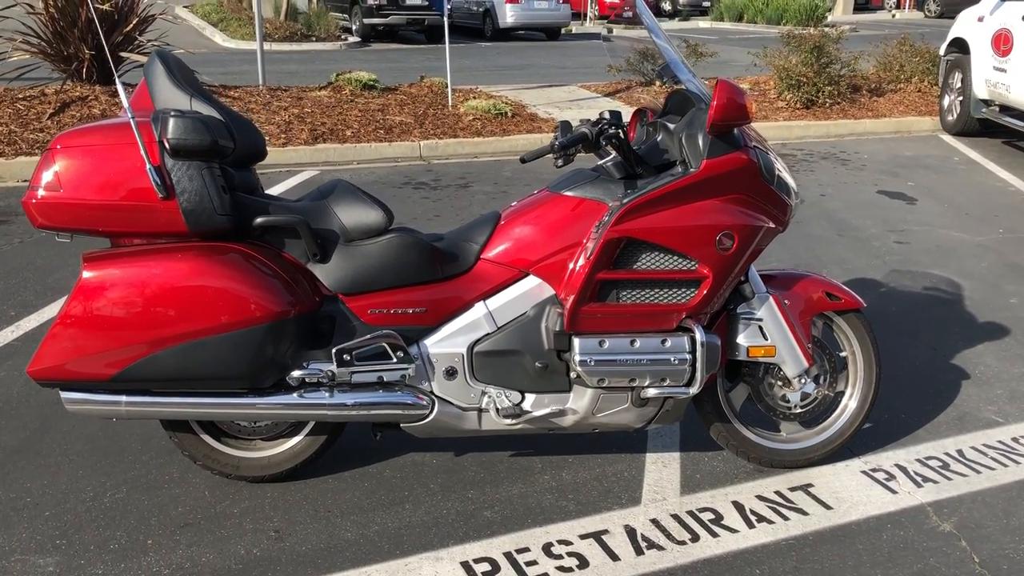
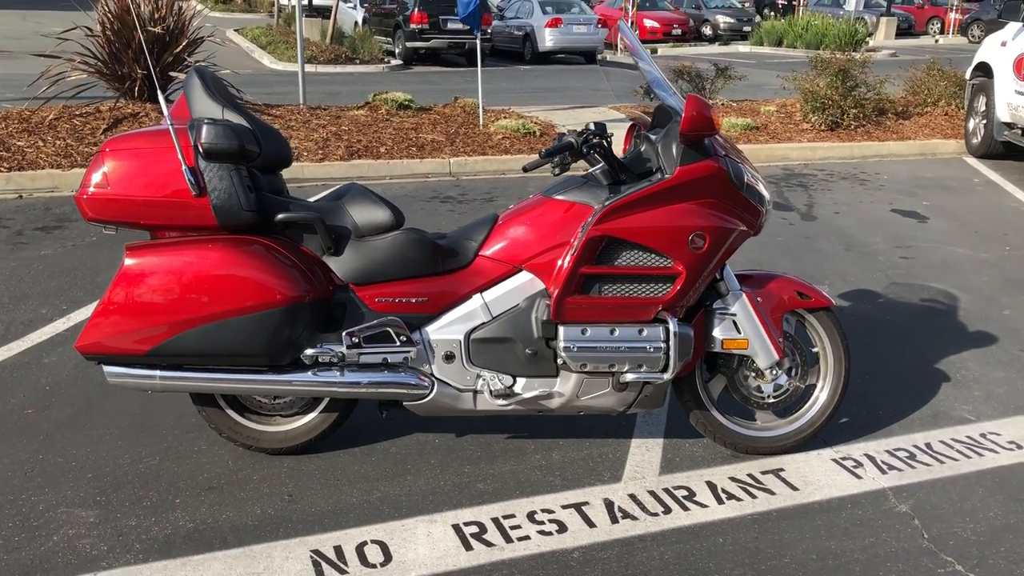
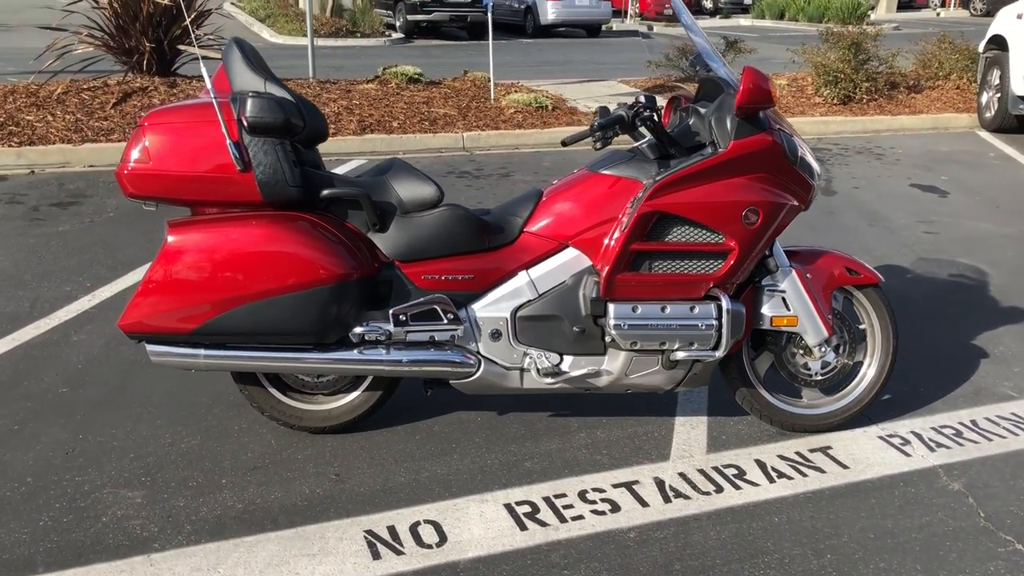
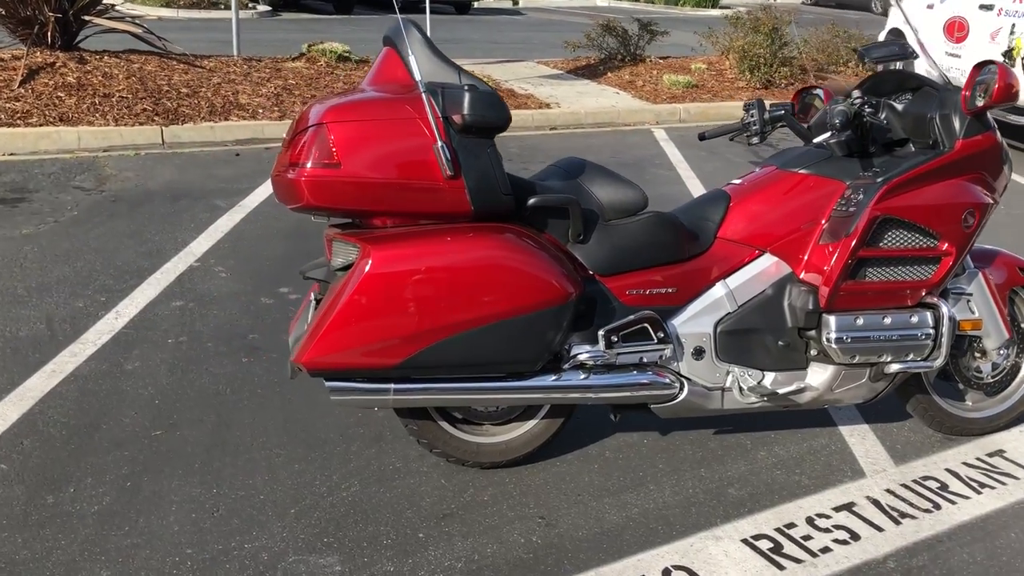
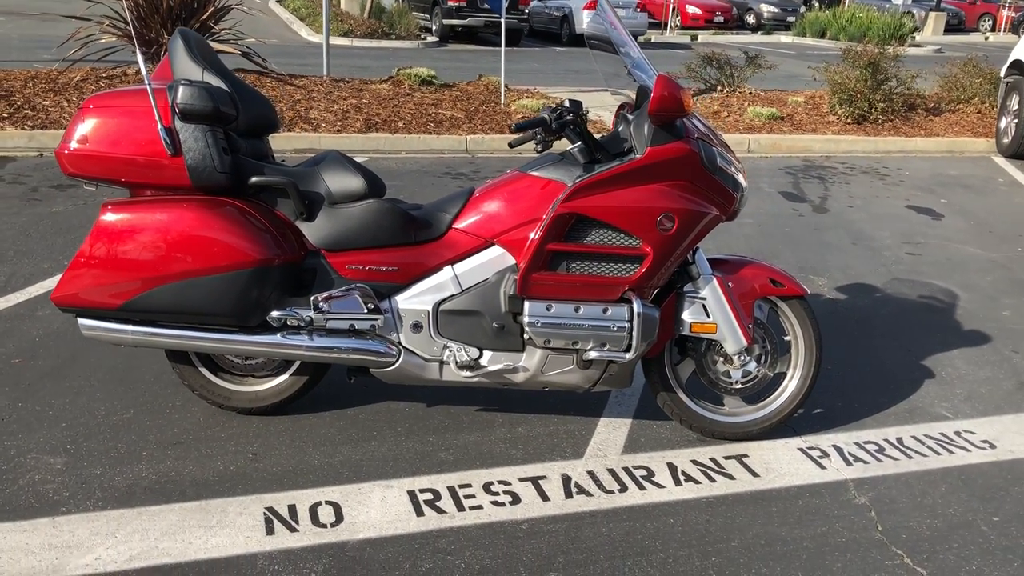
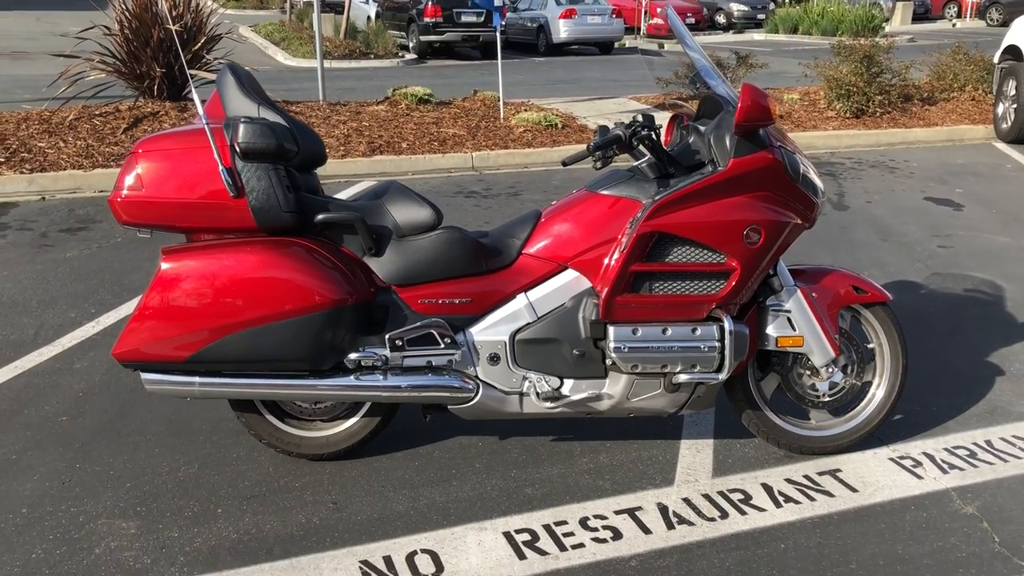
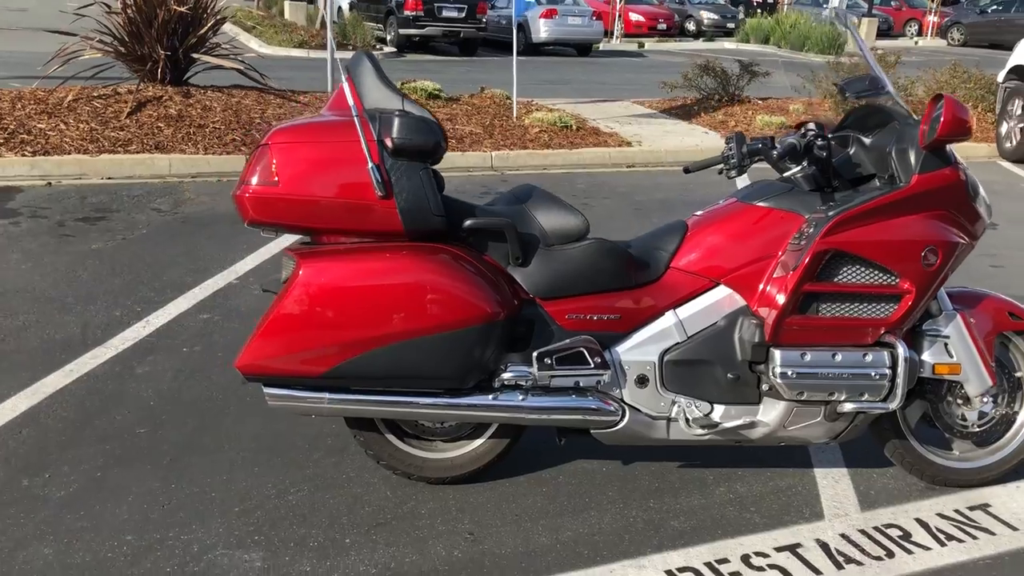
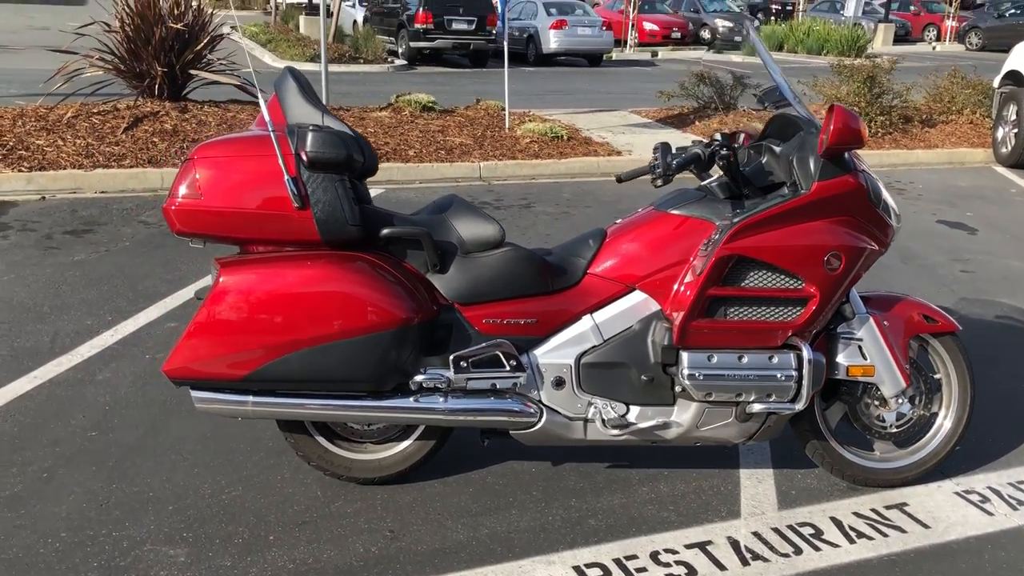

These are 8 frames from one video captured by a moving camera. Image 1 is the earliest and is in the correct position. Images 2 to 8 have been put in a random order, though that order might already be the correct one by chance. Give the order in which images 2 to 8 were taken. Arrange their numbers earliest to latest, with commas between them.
6, 2, 5, 3, 8, 7, 4
